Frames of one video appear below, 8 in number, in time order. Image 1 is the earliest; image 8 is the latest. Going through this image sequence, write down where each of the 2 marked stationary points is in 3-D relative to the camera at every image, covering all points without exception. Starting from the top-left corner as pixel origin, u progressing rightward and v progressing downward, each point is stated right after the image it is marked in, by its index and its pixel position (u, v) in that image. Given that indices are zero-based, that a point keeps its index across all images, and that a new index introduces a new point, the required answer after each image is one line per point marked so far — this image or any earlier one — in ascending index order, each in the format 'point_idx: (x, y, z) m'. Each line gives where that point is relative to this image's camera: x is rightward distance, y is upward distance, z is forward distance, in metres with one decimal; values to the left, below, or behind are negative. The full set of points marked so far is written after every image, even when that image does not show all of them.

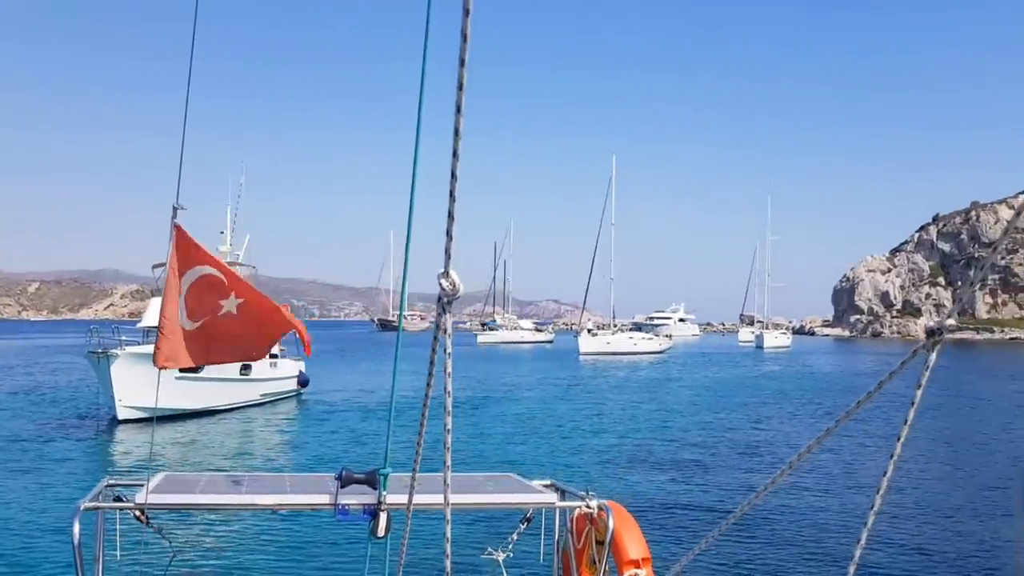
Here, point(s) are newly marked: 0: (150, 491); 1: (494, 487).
0: (-4.6, -2.5, +11.2) m
1: (-0.2, -3.0, +13.6) m
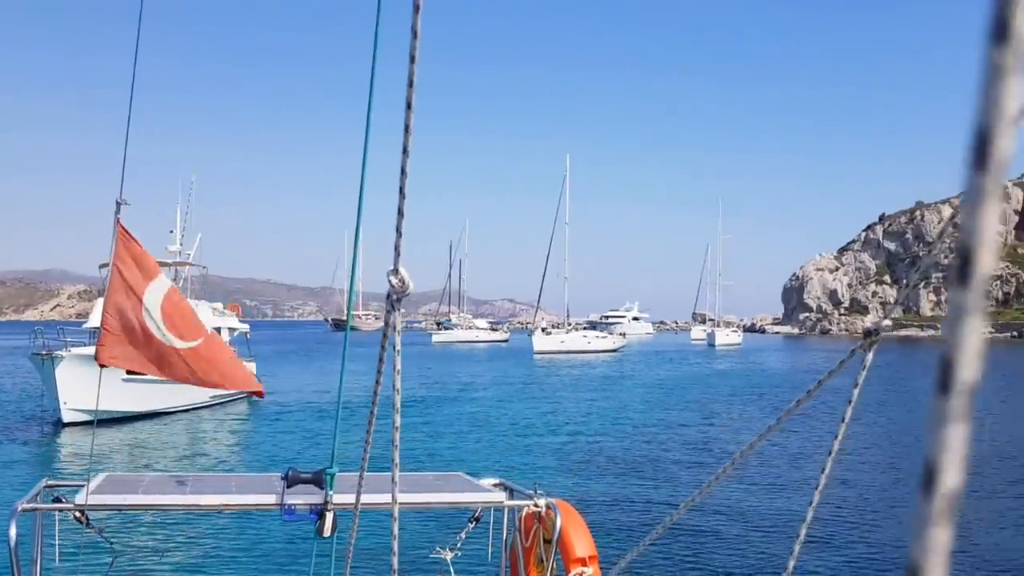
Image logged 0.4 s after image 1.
0: (-5.2, -2.5, +11.0) m
1: (-1.0, -3.0, +13.6) m
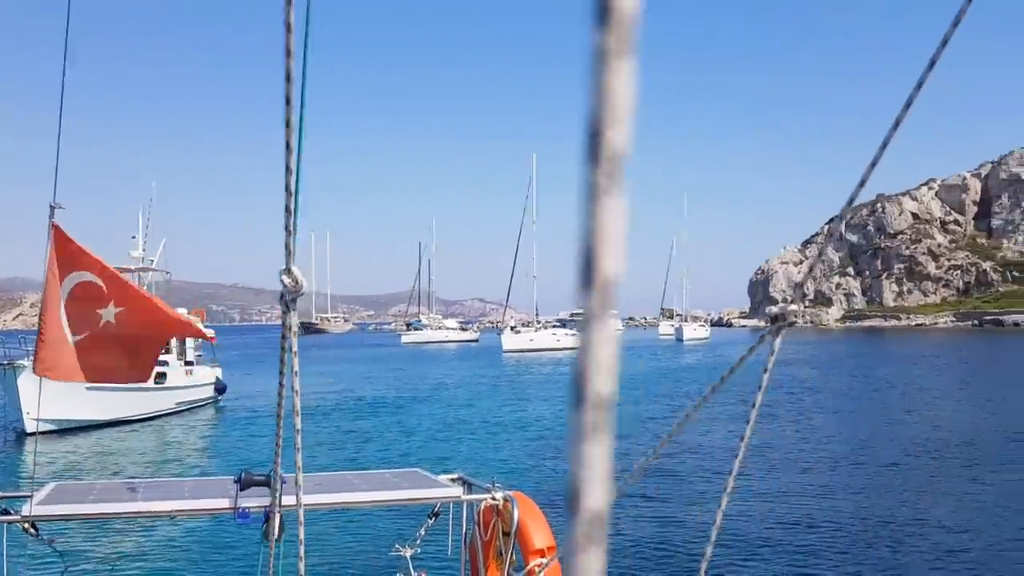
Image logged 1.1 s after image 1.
0: (-5.9, -2.6, +11.0) m
1: (-1.7, -3.0, +13.7) m
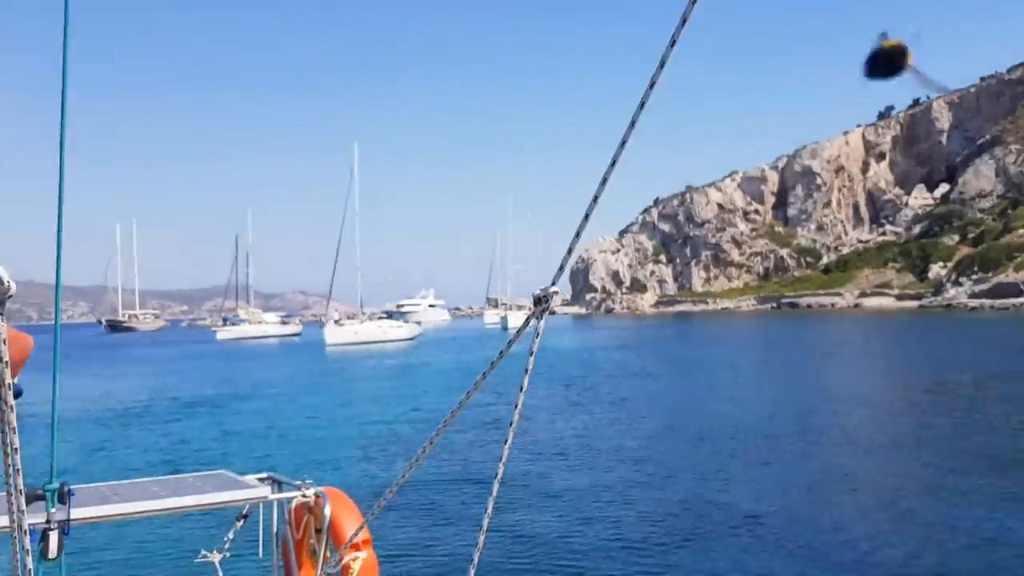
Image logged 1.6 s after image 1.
0: (-8.1, -2.6, +9.5) m
1: (-4.5, -2.9, +13.0) m
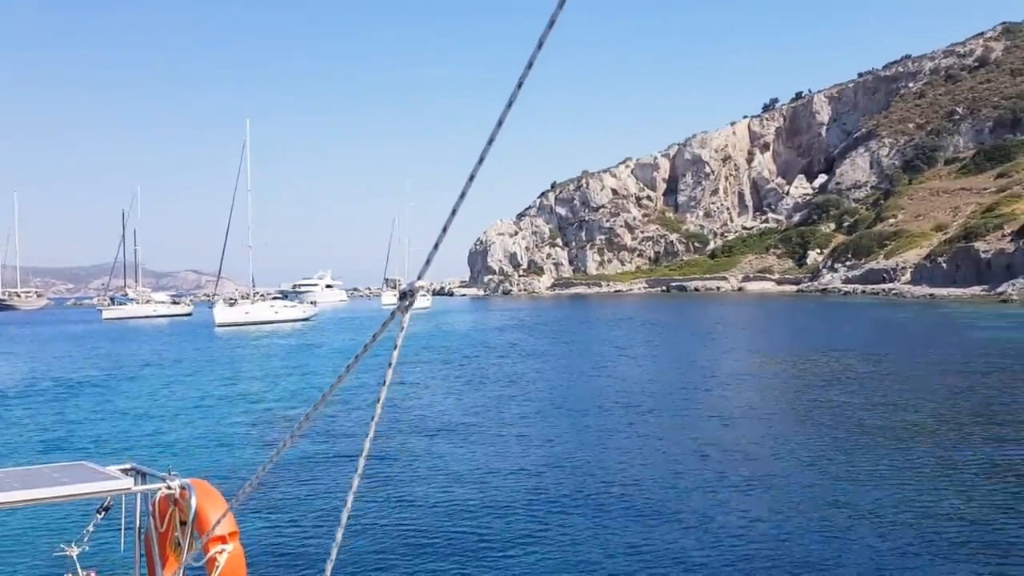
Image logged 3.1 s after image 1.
0: (-10.0, -2.6, +9.3) m
1: (-6.7, -2.8, +13.1) m
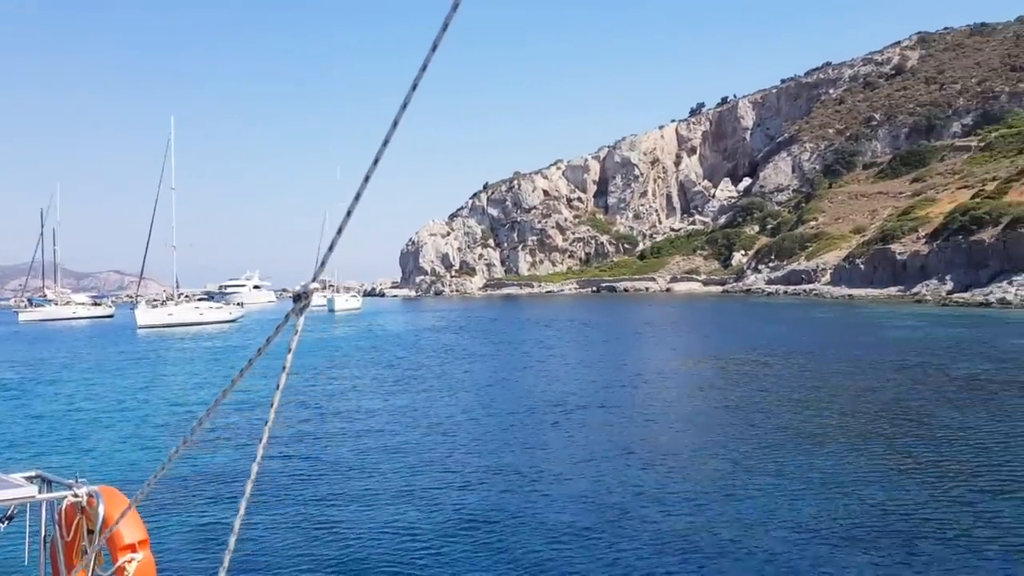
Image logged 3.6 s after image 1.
0: (-11.1, -2.7, +8.7) m
1: (-8.1, -2.9, +12.8) m
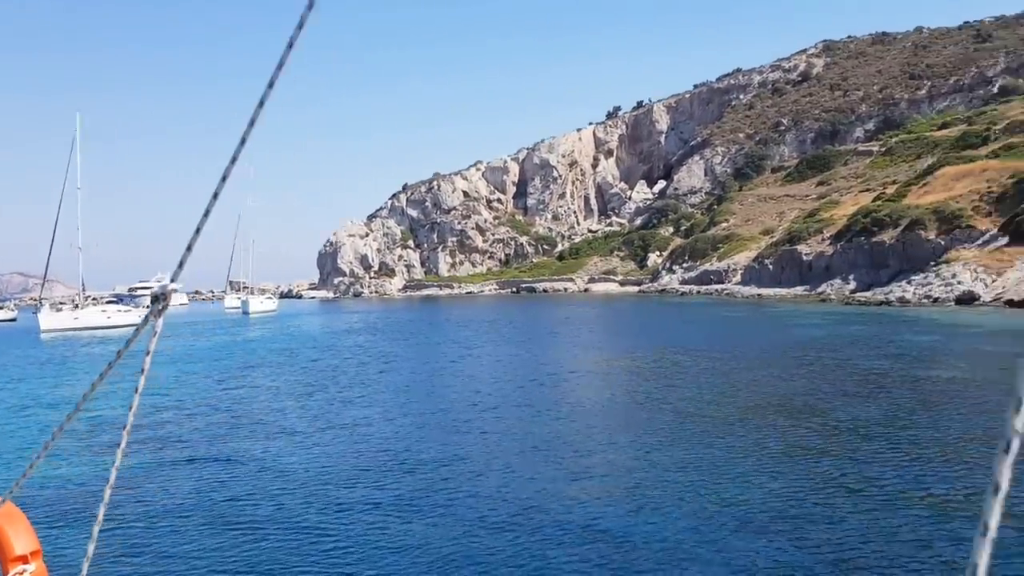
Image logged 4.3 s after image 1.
0: (-12.4, -2.7, +8.1) m
1: (-9.8, -2.9, +12.3) m
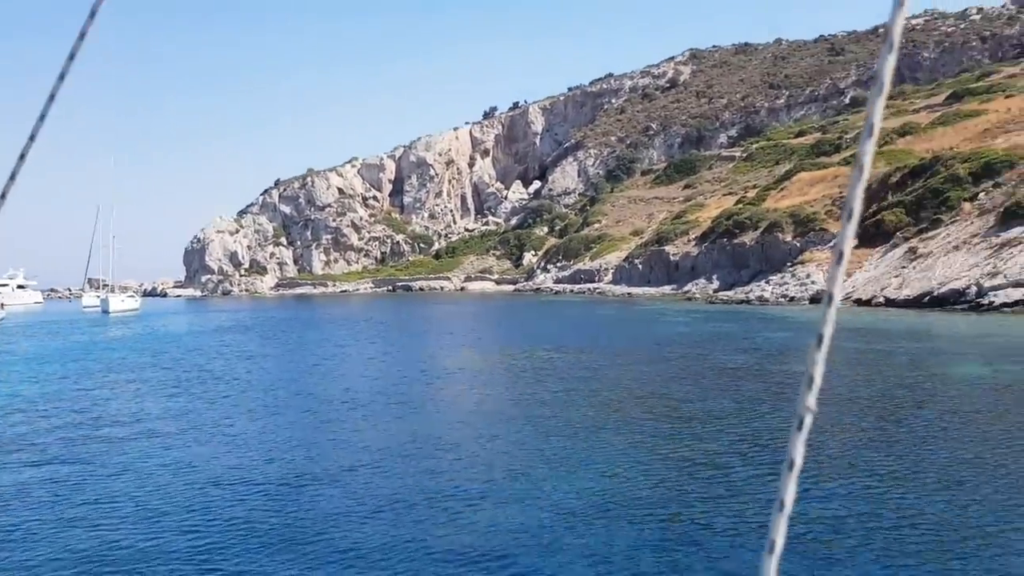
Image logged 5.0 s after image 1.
0: (-13.8, -2.7, +6.5) m
1: (-11.8, -2.9, +11.1) m
